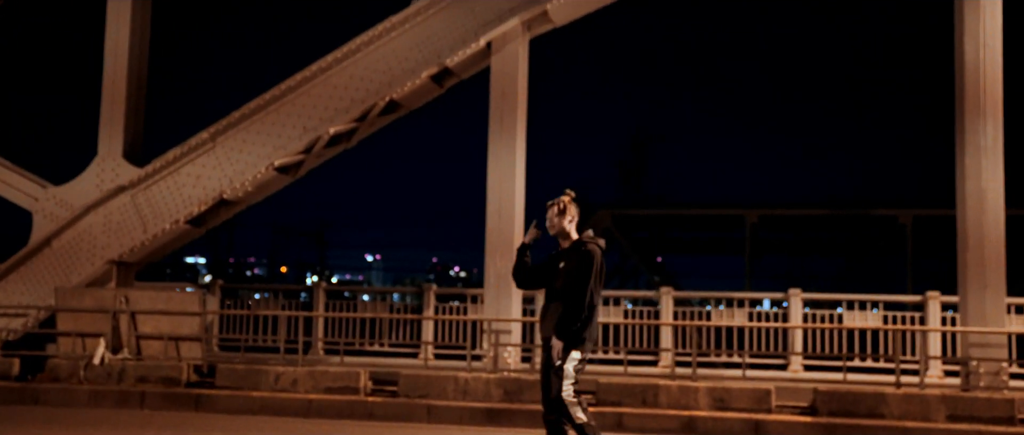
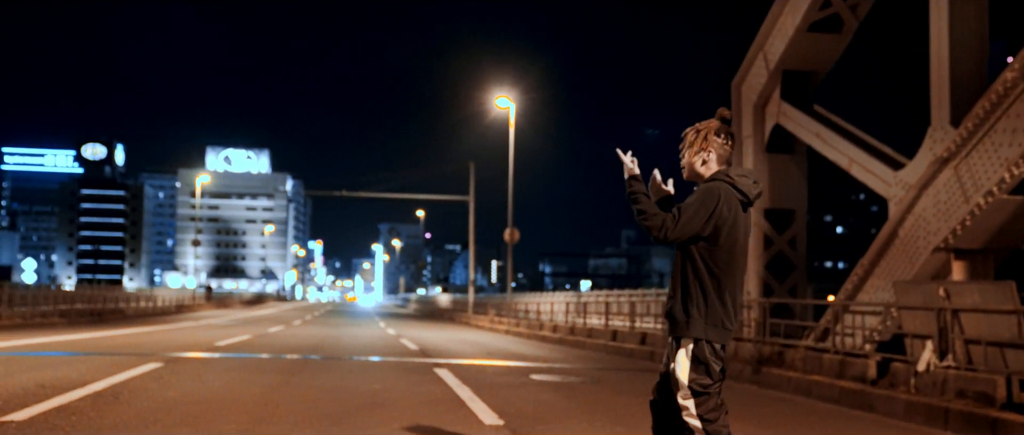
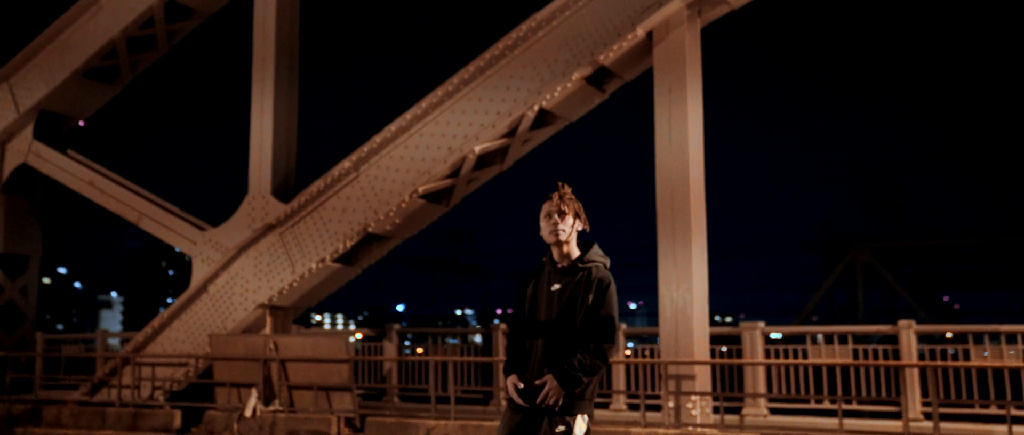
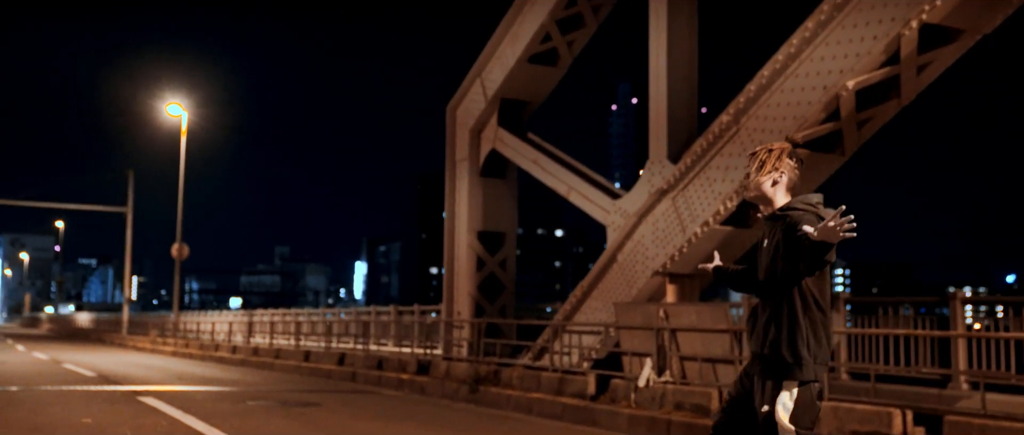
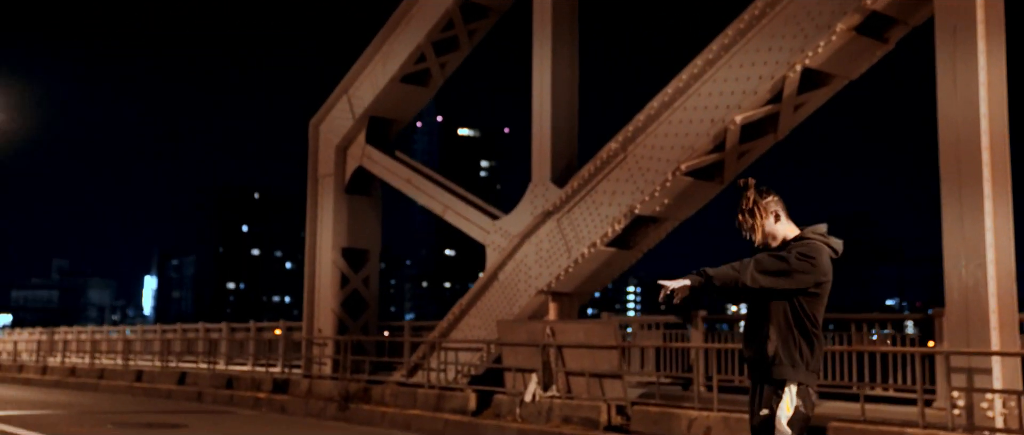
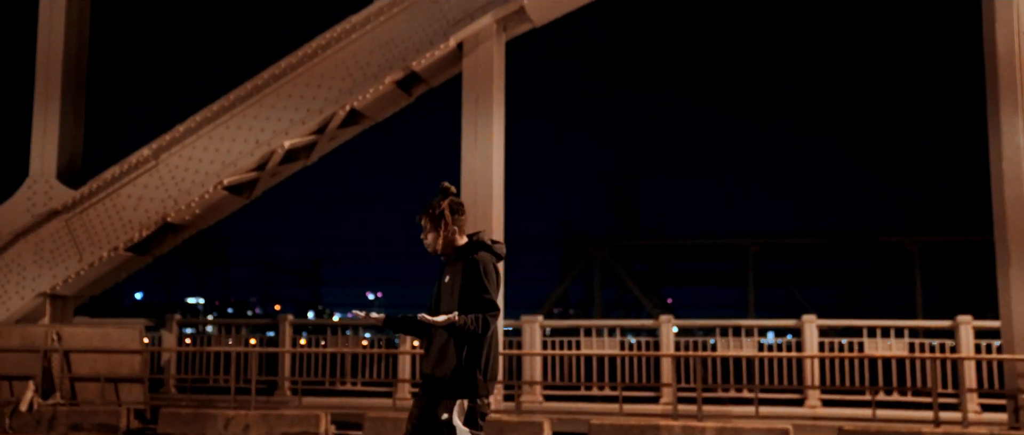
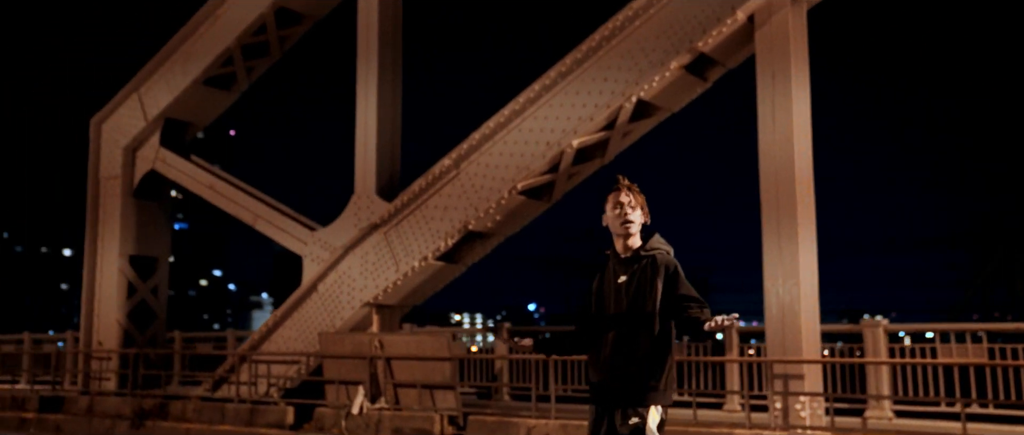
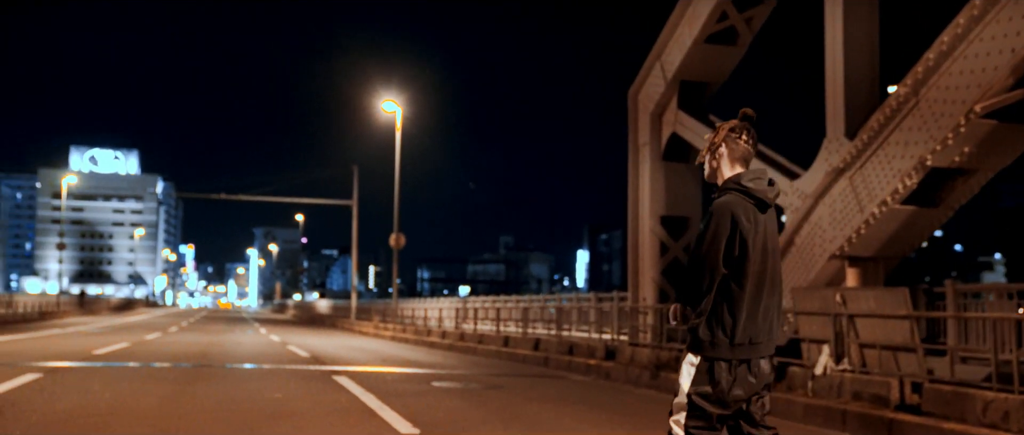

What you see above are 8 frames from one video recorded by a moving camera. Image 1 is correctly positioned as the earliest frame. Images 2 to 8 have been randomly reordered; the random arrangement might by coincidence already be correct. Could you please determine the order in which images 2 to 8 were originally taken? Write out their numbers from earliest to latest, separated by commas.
6, 3, 7, 5, 4, 8, 2
